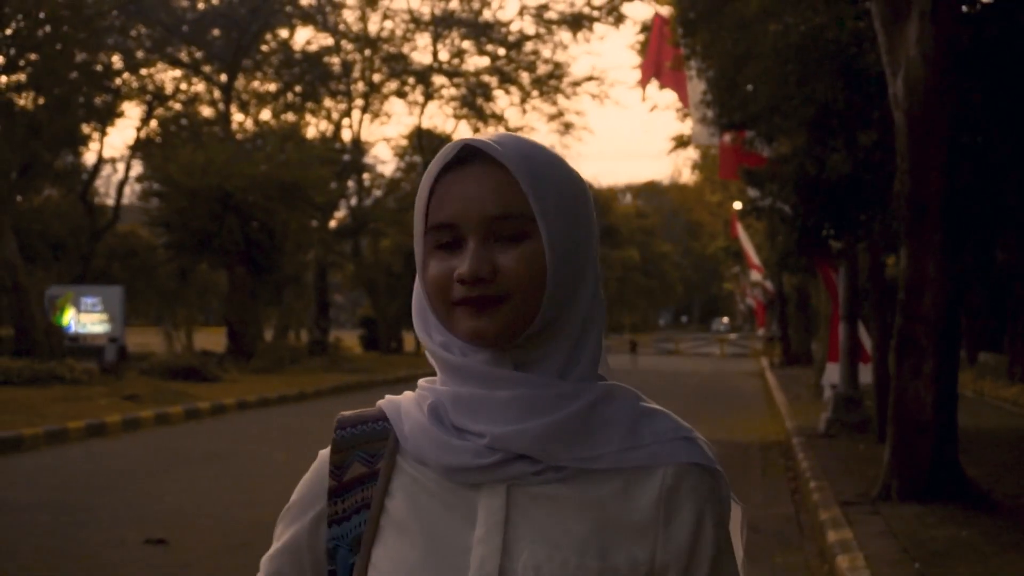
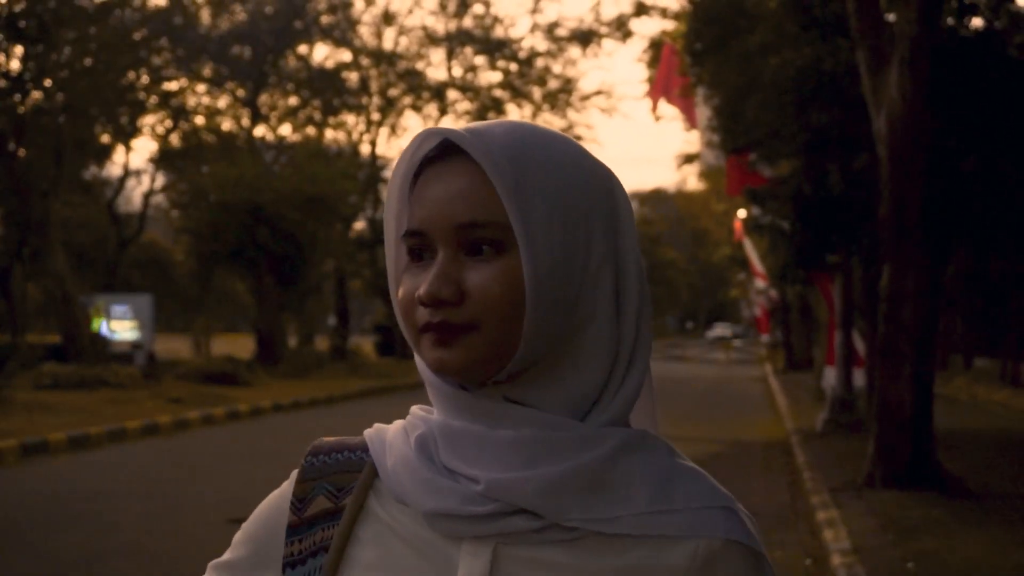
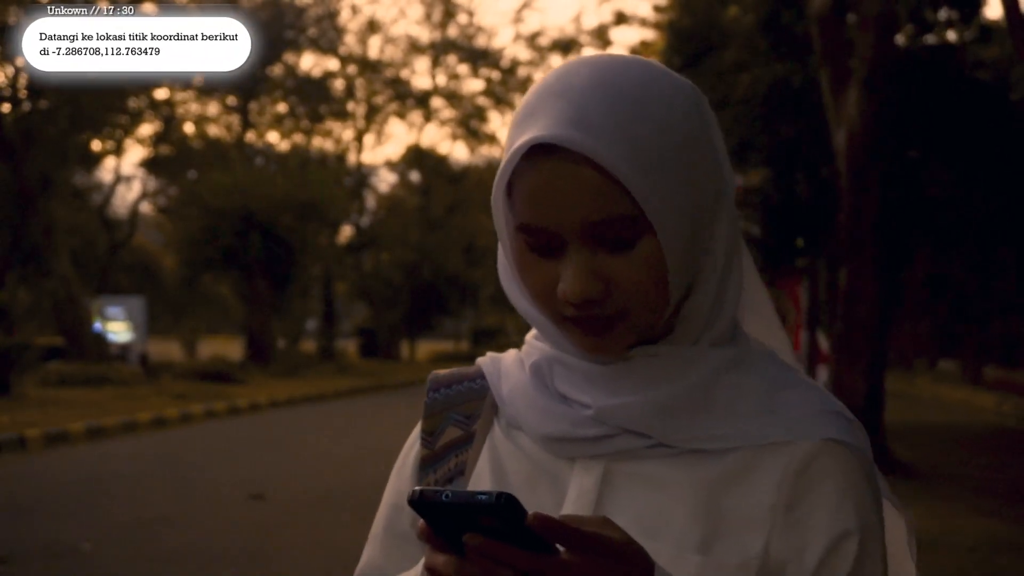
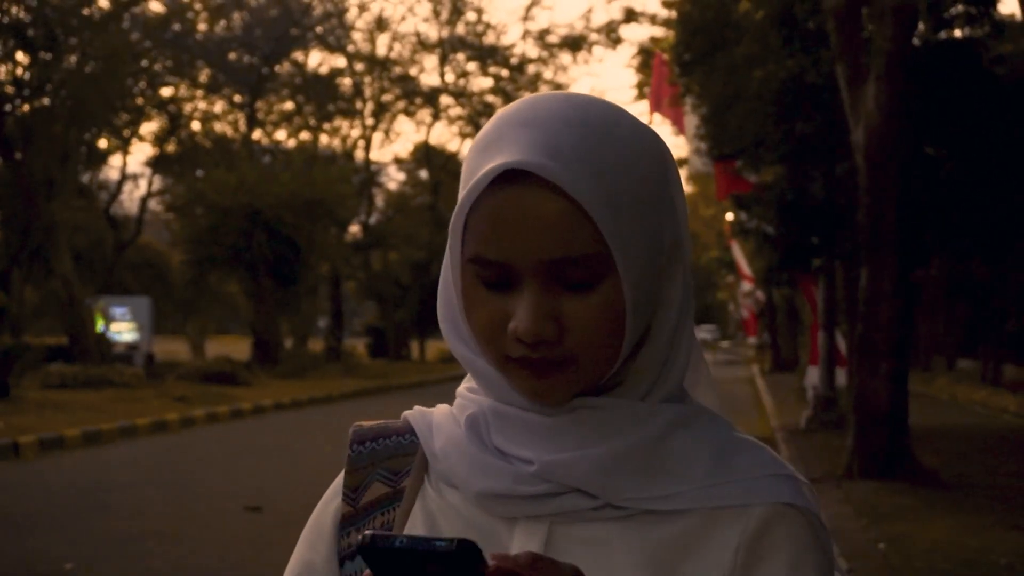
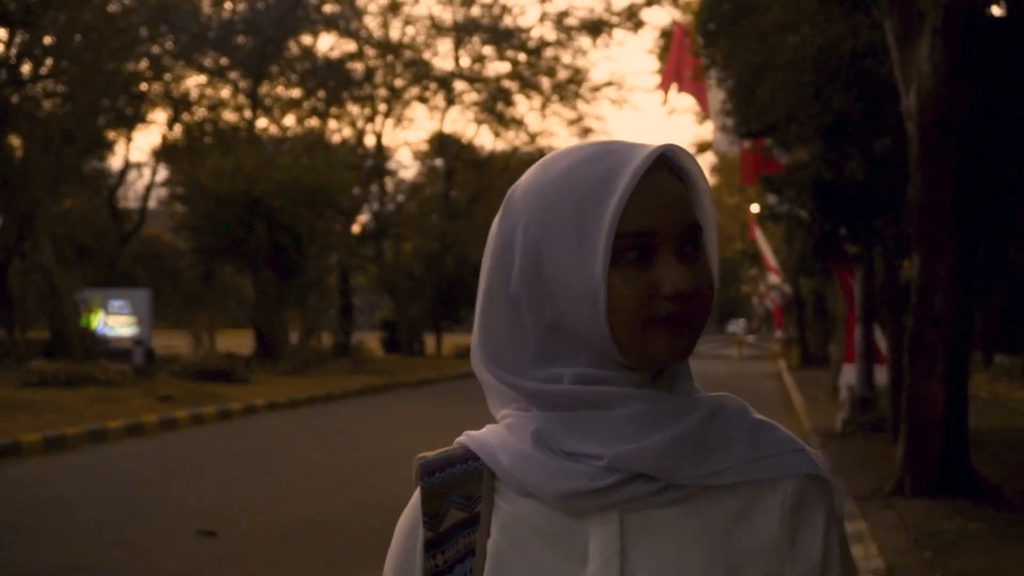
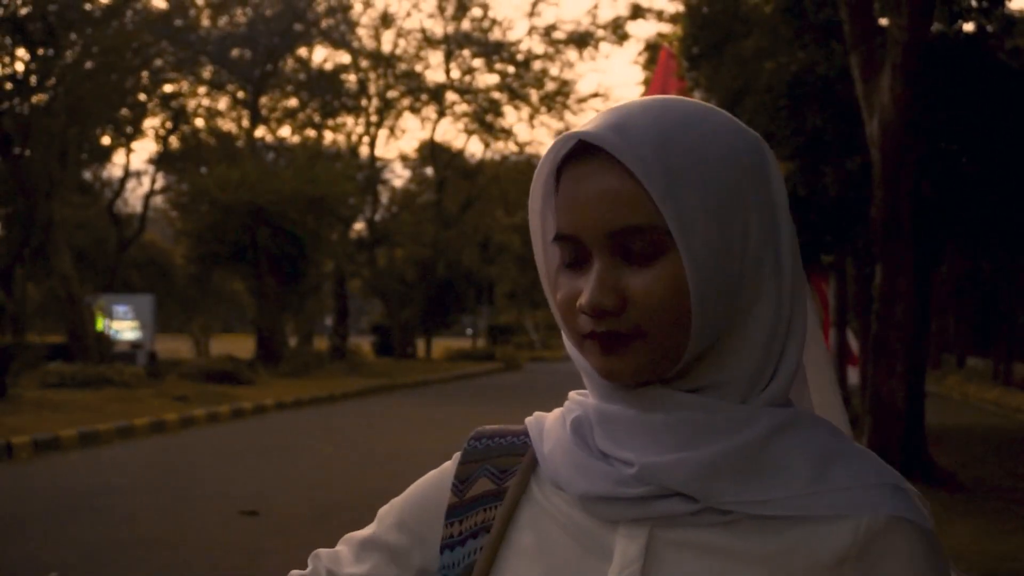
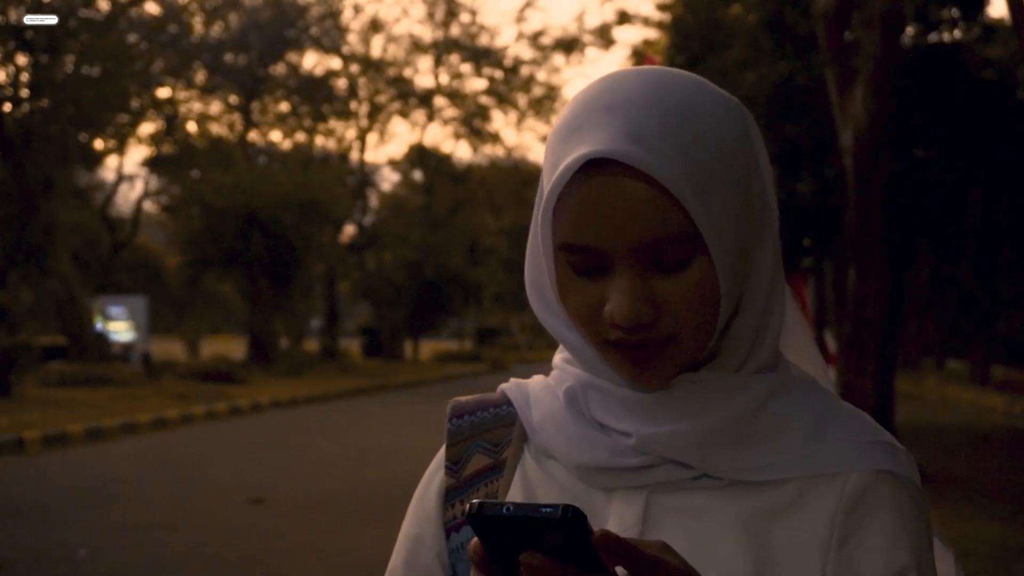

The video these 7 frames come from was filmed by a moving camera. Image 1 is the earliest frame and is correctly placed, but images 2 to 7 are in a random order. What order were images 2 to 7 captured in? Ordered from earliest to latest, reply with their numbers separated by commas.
5, 2, 6, 4, 7, 3
